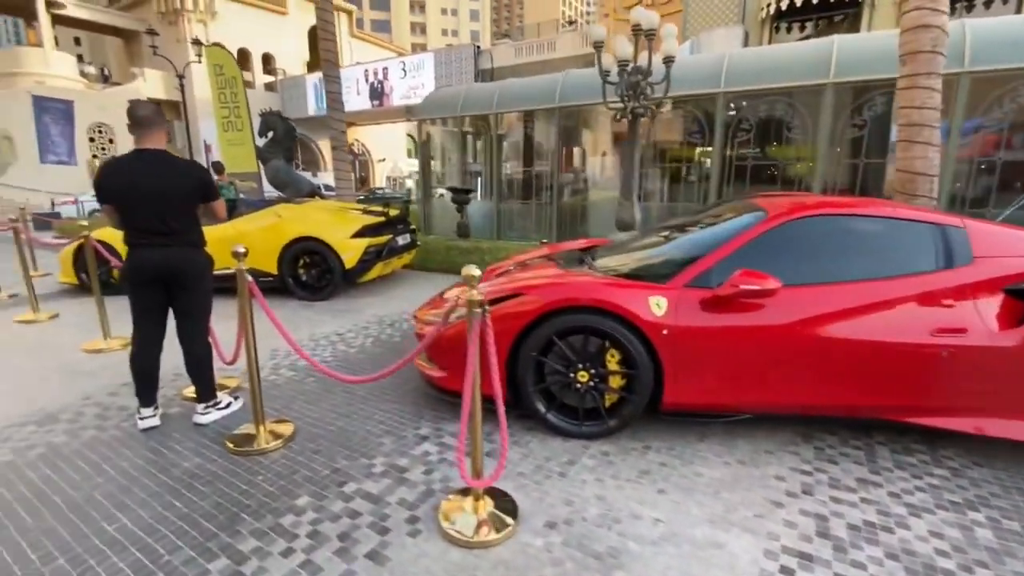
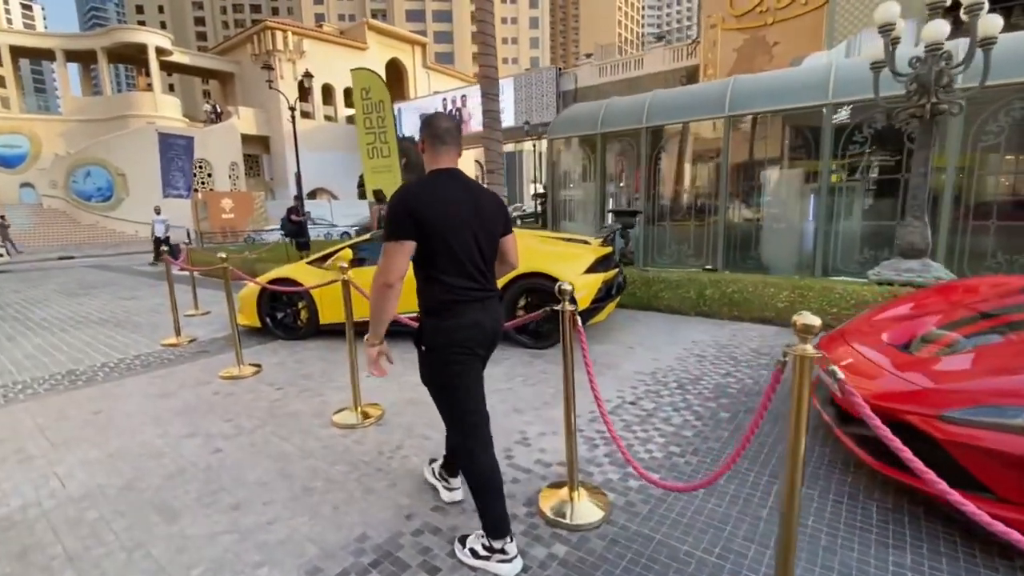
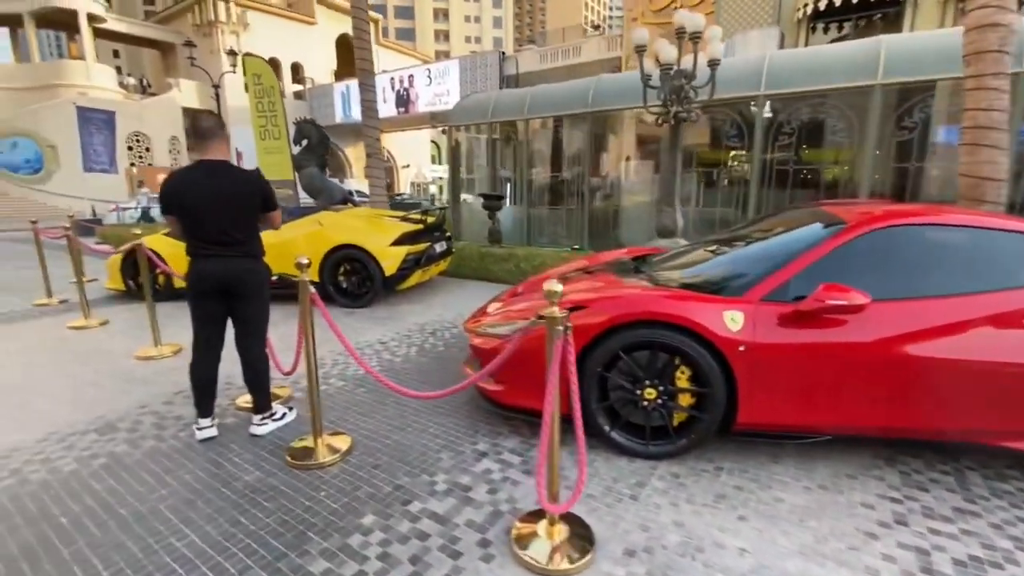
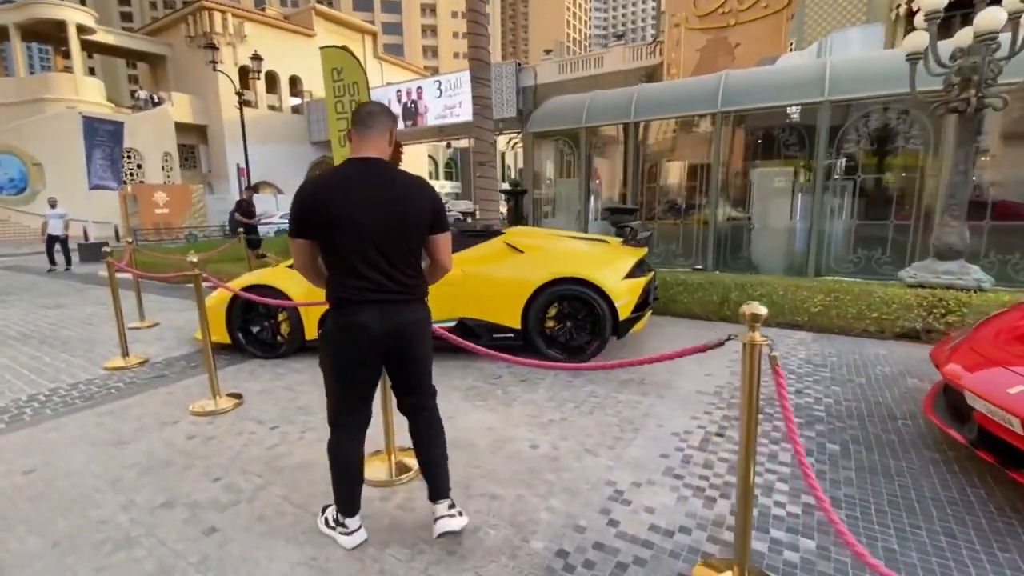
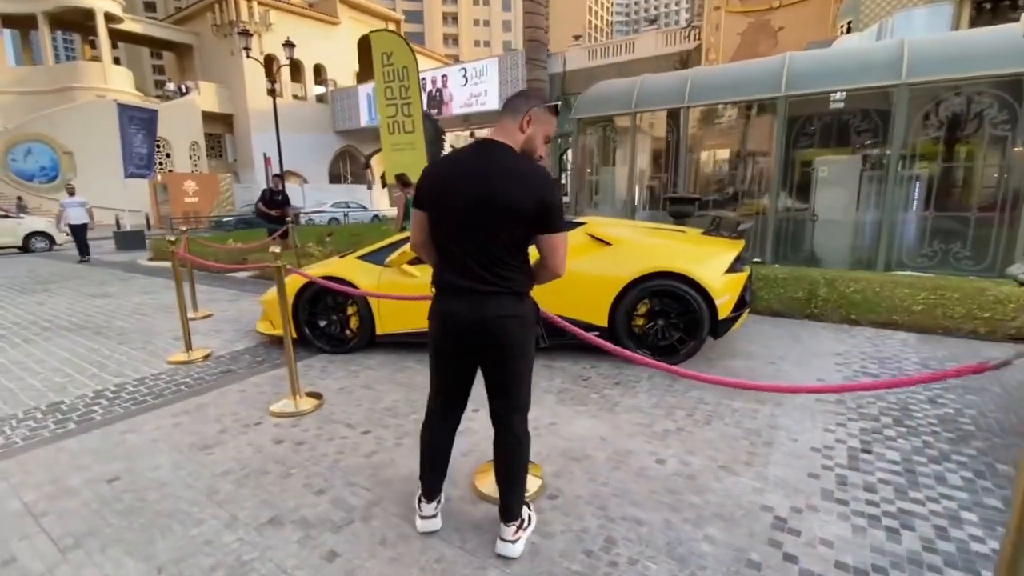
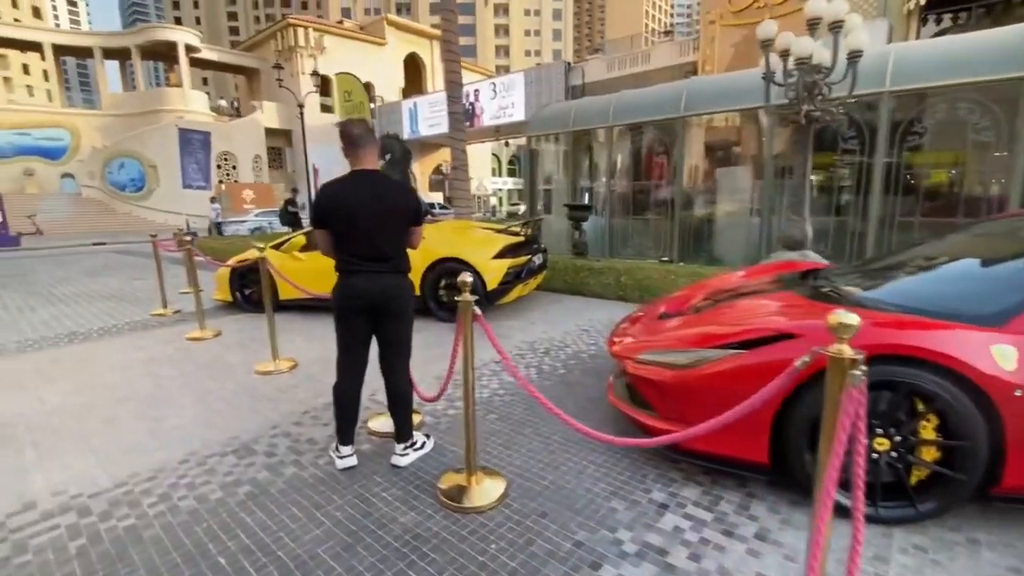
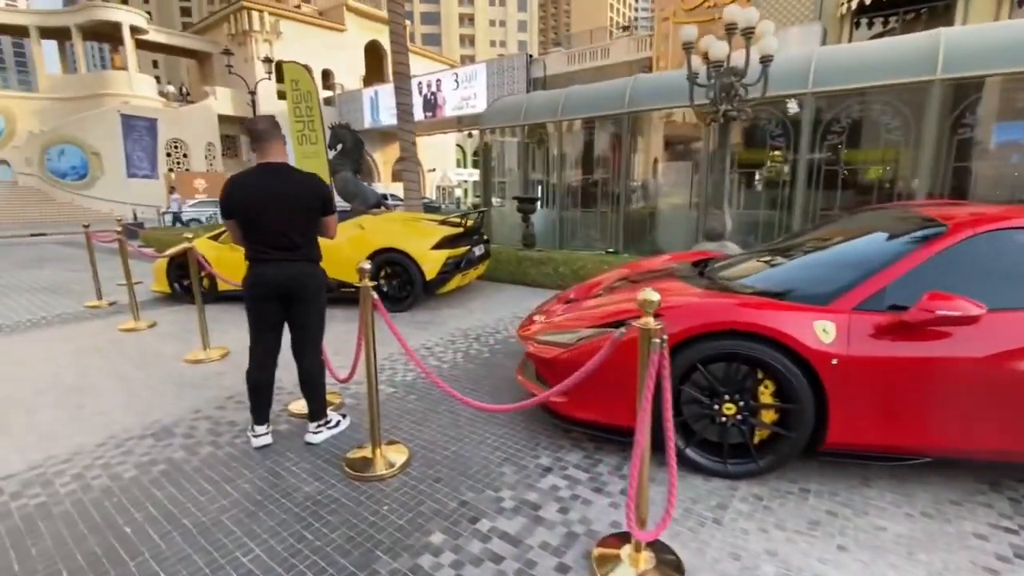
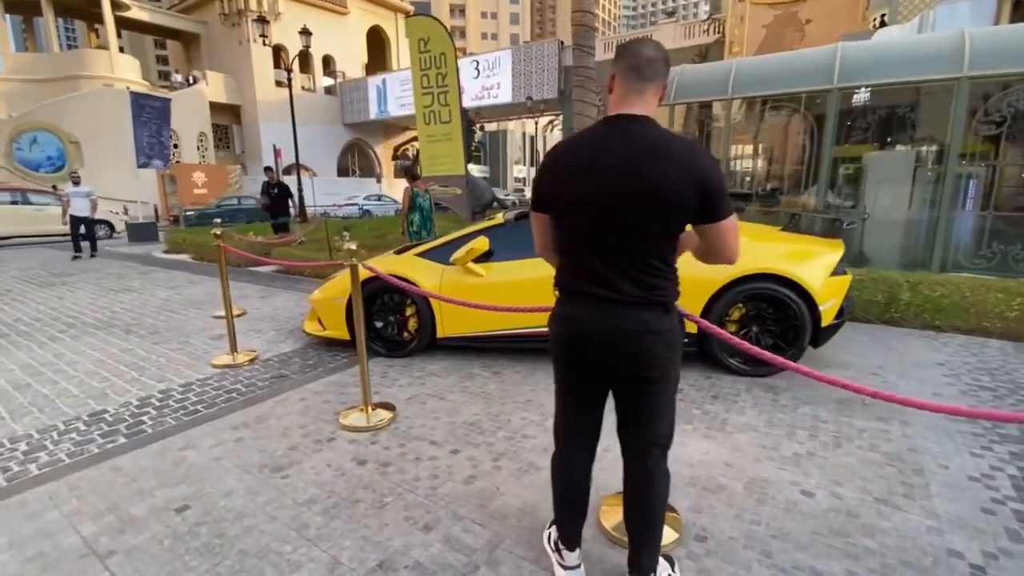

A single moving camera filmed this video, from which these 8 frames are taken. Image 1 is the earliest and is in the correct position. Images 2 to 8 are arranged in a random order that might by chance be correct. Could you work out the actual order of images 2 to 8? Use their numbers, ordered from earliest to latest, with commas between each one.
3, 7, 6, 2, 4, 5, 8
